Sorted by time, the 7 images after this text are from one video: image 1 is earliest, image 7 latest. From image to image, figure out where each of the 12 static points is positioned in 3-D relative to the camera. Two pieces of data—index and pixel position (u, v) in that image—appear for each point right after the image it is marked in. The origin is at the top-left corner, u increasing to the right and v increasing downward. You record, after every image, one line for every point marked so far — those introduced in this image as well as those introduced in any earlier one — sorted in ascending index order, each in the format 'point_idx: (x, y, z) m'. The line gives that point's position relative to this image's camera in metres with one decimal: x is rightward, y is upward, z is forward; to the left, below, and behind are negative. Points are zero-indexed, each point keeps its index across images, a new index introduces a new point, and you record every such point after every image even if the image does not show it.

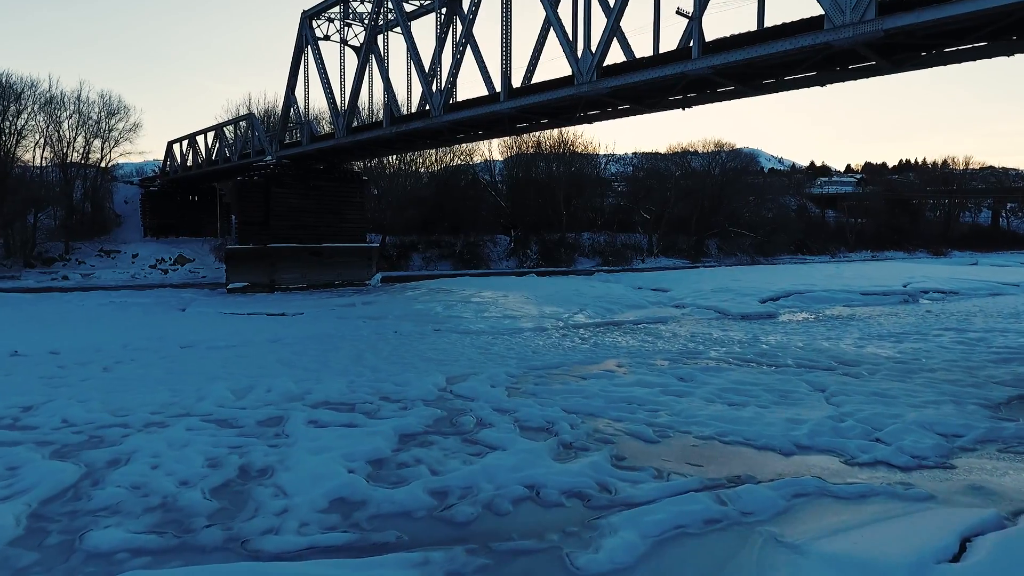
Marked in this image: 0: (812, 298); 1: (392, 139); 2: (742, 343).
0: (+7.5, -0.3, +18.8) m
1: (-2.9, +3.7, +18.2) m
2: (+3.6, -0.9, +11.6) m
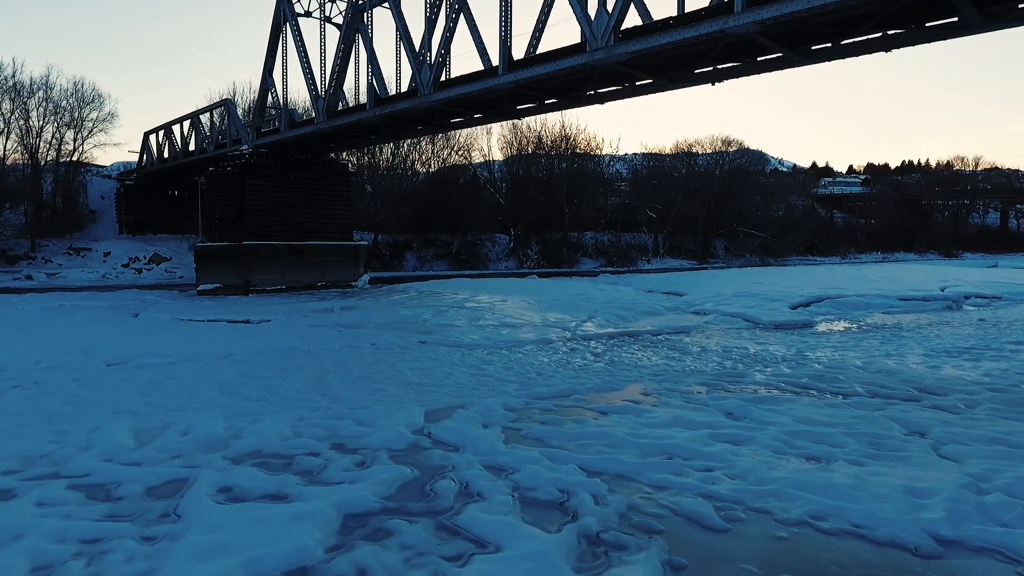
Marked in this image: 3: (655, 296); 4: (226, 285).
0: (+7.5, -0.4, +16.8) m
1: (-2.9, +3.6, +16.2) m
2: (+3.6, -0.9, +9.6) m
3: (+3.5, -0.2, +18.7) m
4: (-7.4, +0.1, +19.4) m
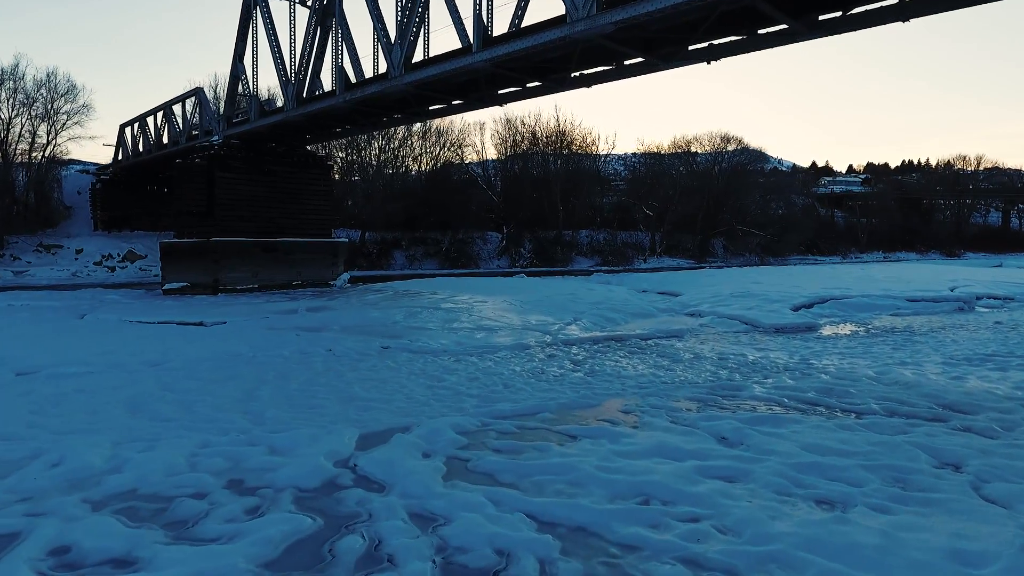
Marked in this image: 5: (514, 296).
0: (+7.1, -0.4, +15.7) m
1: (-3.3, +3.6, +15.1) m
2: (+3.2, -1.0, +8.5) m
3: (+3.2, -0.2, +17.6) m
4: (-7.8, +0.1, +18.3) m
5: (0.0, -0.2, +15.8) m
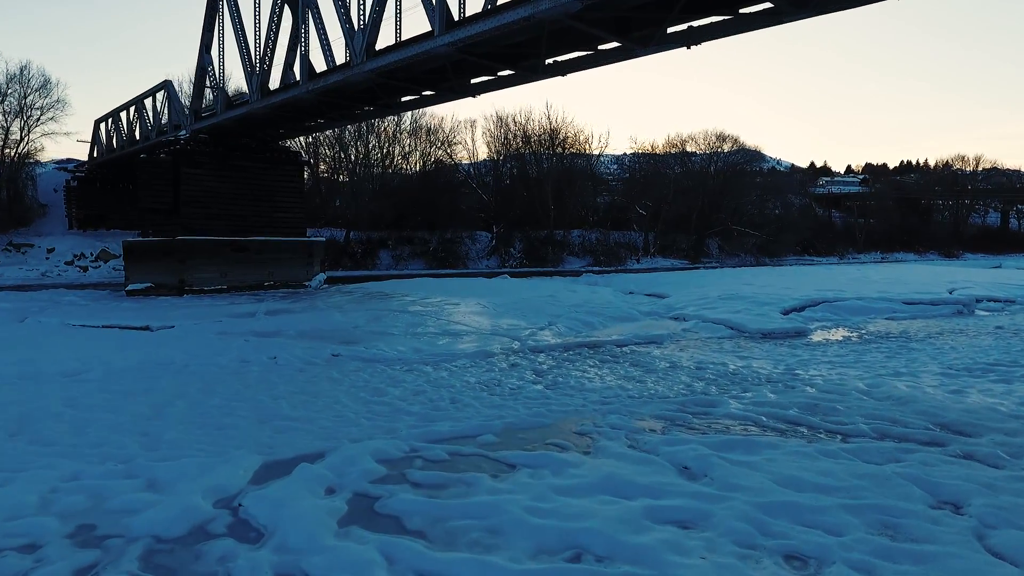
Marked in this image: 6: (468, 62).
0: (+6.6, -0.4, +14.9) m
1: (-3.8, +3.6, +14.3) m
2: (+2.7, -1.0, +7.7) m
3: (+2.7, -0.2, +16.8) m
4: (-8.3, +0.1, +17.5) m
5: (-0.4, -0.2, +15.0) m
6: (-0.7, +3.4, +11.4) m
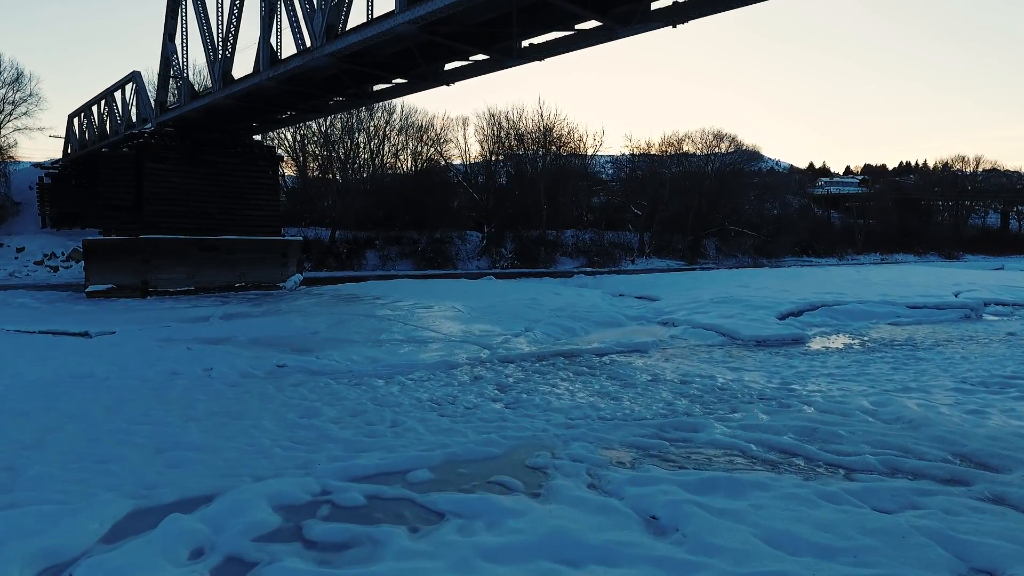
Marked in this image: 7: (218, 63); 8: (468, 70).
0: (+6.2, -0.5, +14.0) m
1: (-4.2, +3.5, +13.3) m
2: (+2.3, -1.0, +6.8) m
3: (+2.3, -0.3, +15.8) m
4: (-8.7, 0.0, +16.6) m
5: (-0.8, -0.2, +14.0) m
6: (-1.1, +3.4, +10.4) m
7: (-5.6, +4.3, +14.3) m
8: (-0.7, +3.4, +11.8) m
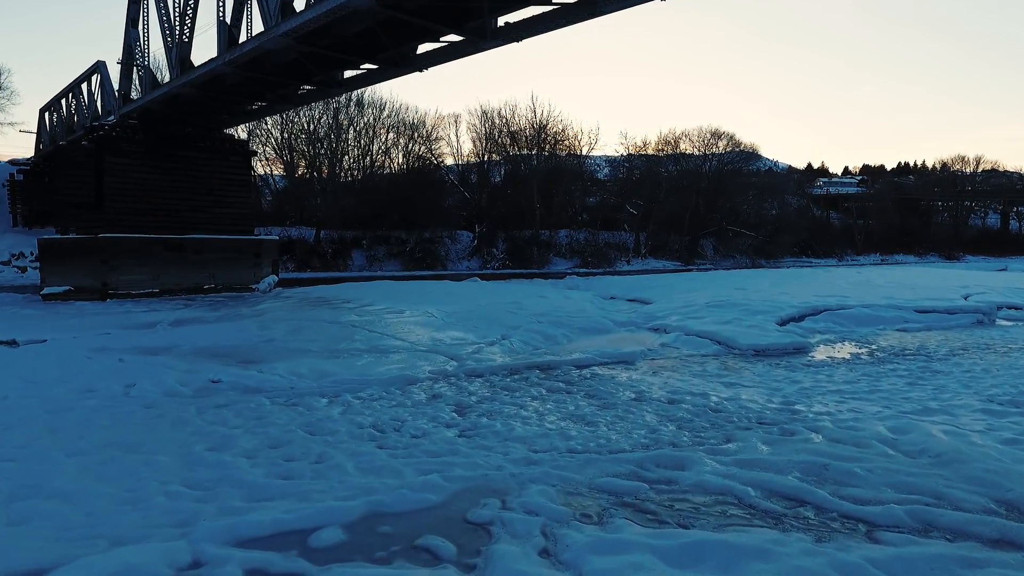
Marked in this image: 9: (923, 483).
0: (+5.9, -0.5, +13.1) m
1: (-4.5, +3.5, +12.3) m
2: (+2.0, -1.1, +5.8) m
3: (+1.9, -0.4, +14.9) m
4: (-9.0, 0.0, +15.6) m
5: (-1.2, -0.3, +13.1) m
6: (-1.4, +3.3, +9.5) m
7: (-5.9, +4.2, +13.3) m
8: (-1.0, +3.4, +10.8) m
9: (+2.5, -1.2, +4.5) m
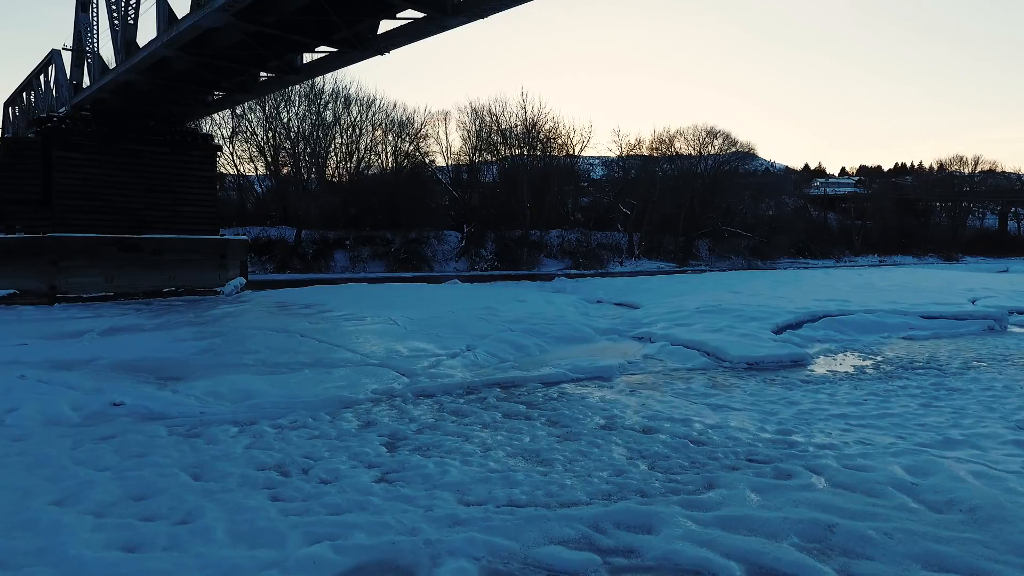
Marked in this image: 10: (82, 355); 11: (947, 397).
0: (+5.5, -0.6, +12.0) m
1: (-4.9, +3.4, +11.3) m
2: (+1.6, -1.1, +4.8) m
3: (+1.5, -0.4, +13.8) m
4: (-9.5, -0.1, +14.5) m
5: (-1.6, -0.4, +12.0) m
6: (-1.8, +3.3, +8.4) m
7: (-6.4, +4.2, +12.3) m
8: (-1.4, +3.3, +9.8) m
9: (+2.1, -1.2, +3.5) m
10: (-4.8, -0.8, +8.4) m
11: (+4.2, -1.0, +7.3) m
